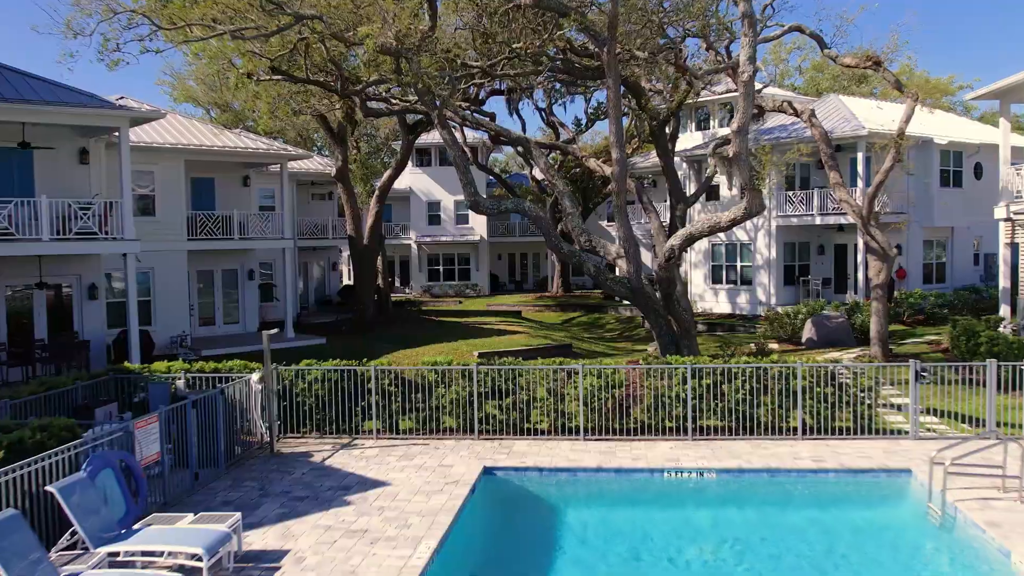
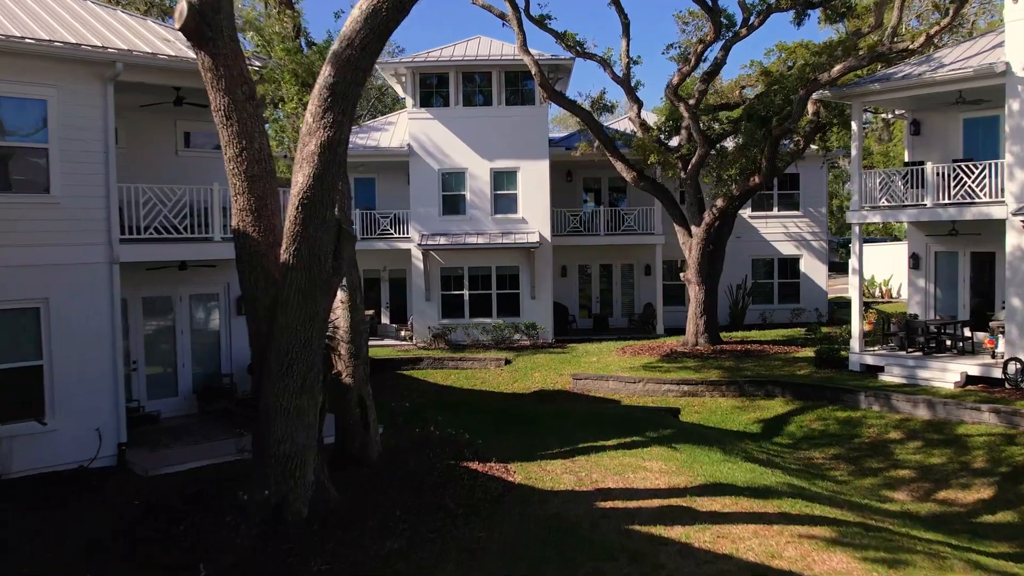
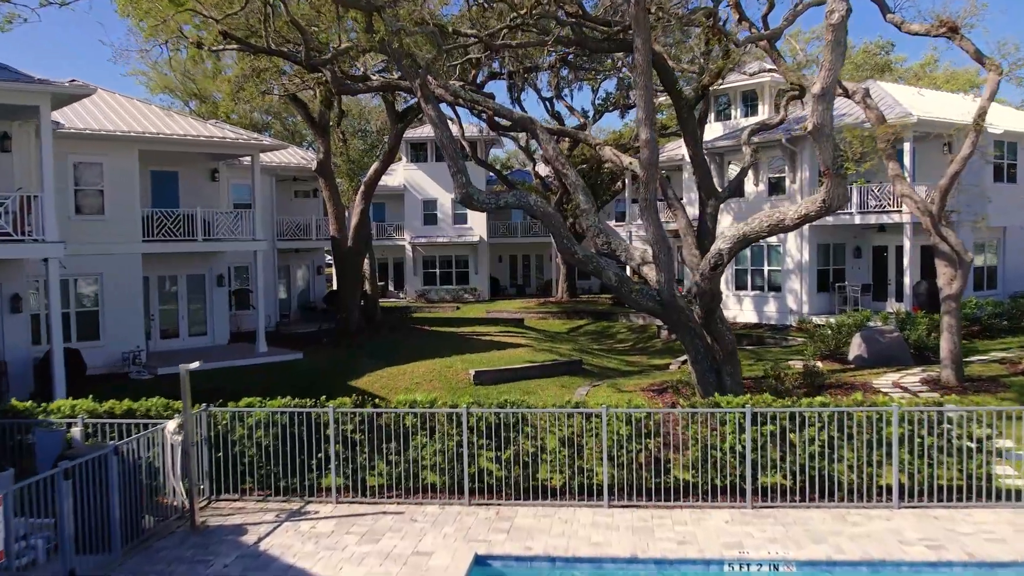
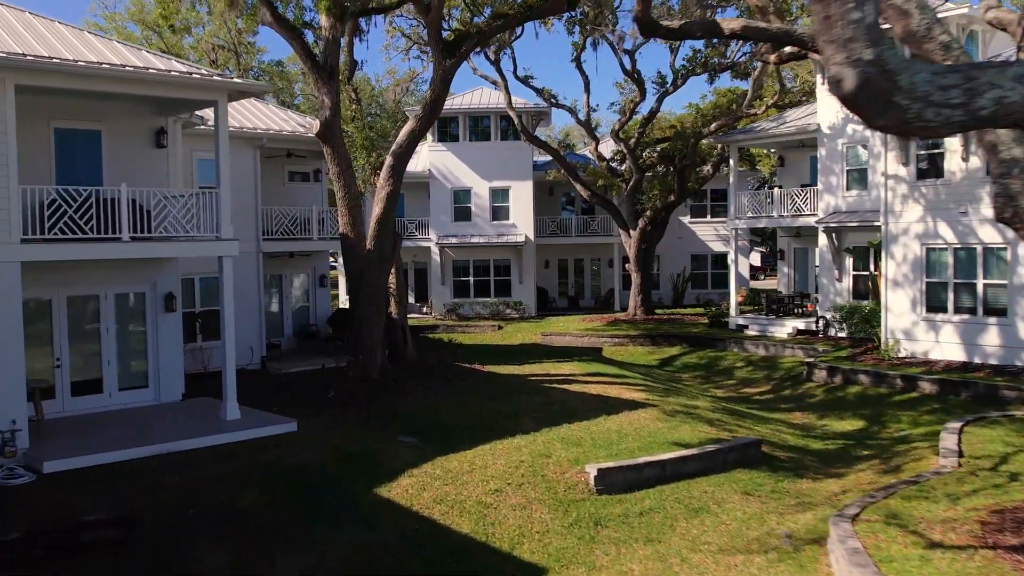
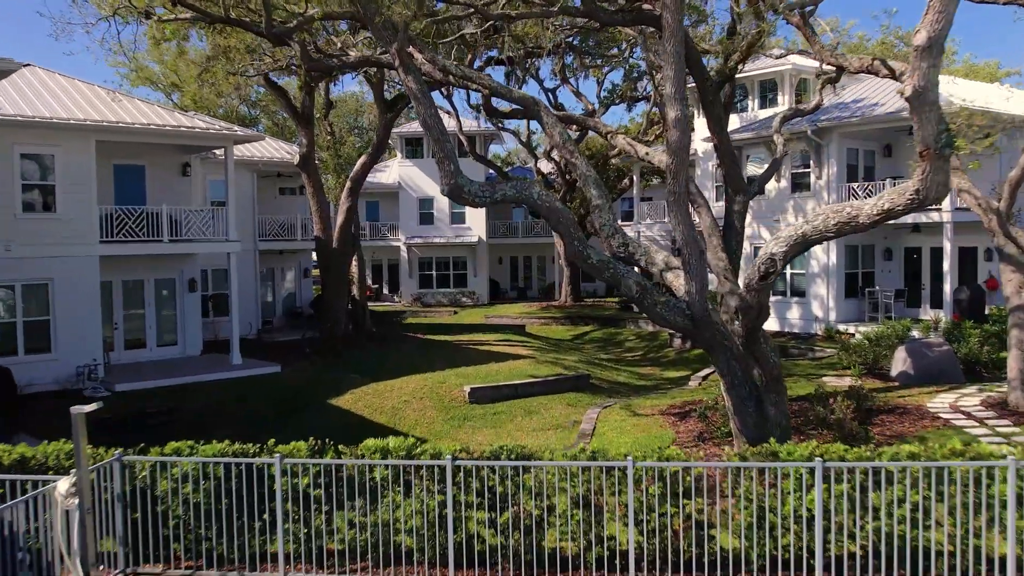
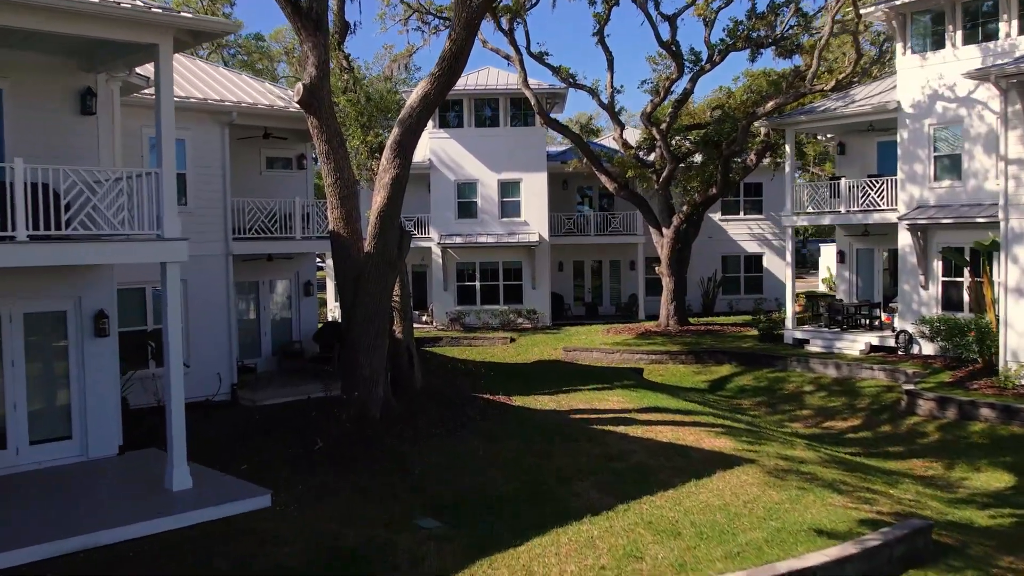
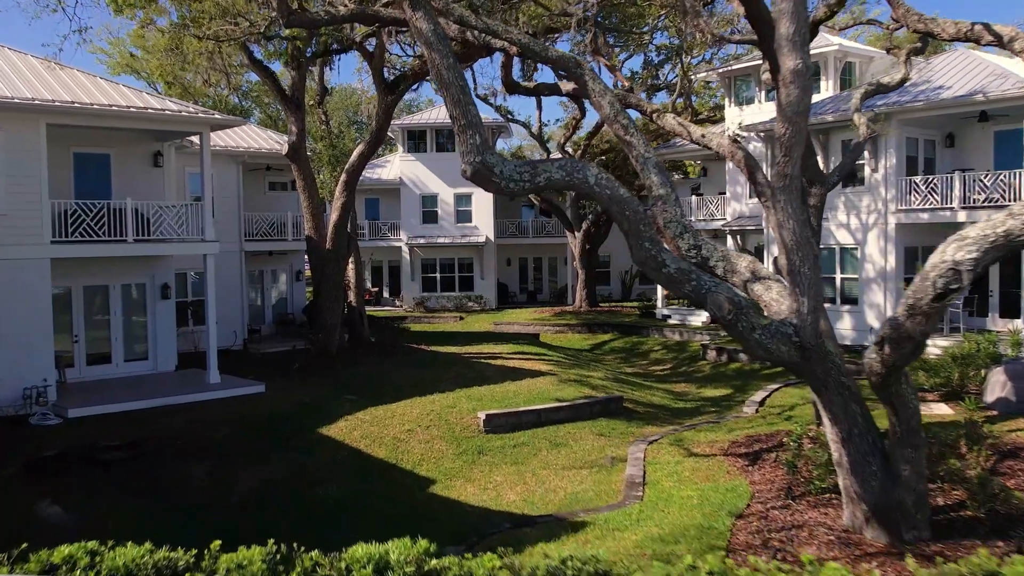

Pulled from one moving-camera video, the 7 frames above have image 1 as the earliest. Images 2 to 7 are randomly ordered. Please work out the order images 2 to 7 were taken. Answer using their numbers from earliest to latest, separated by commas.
3, 5, 7, 4, 6, 2
